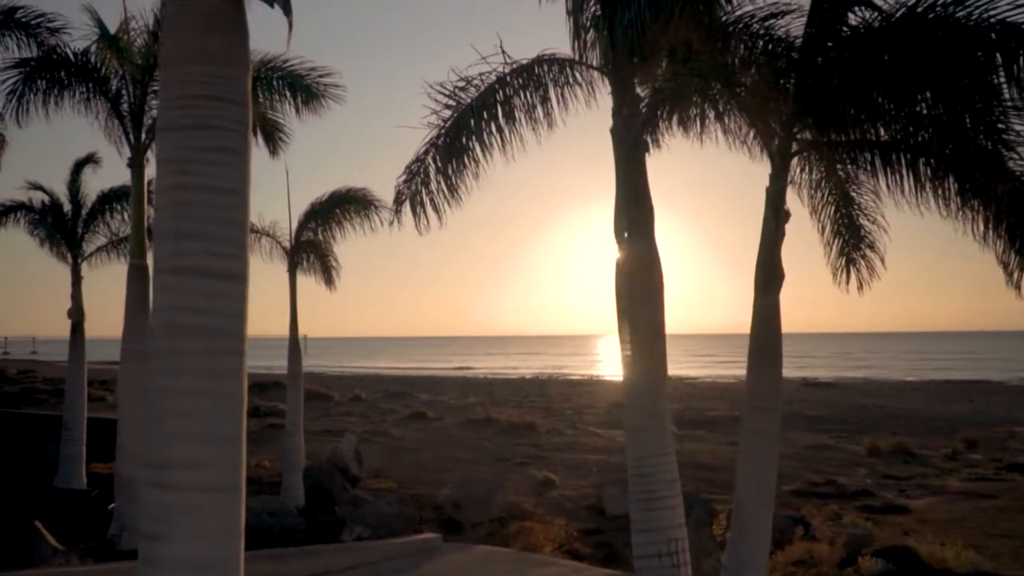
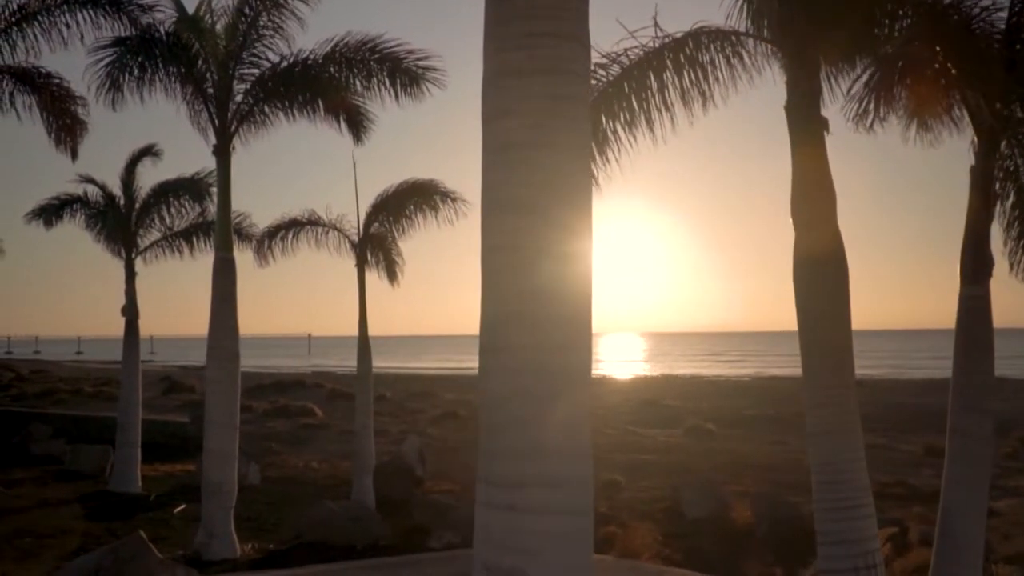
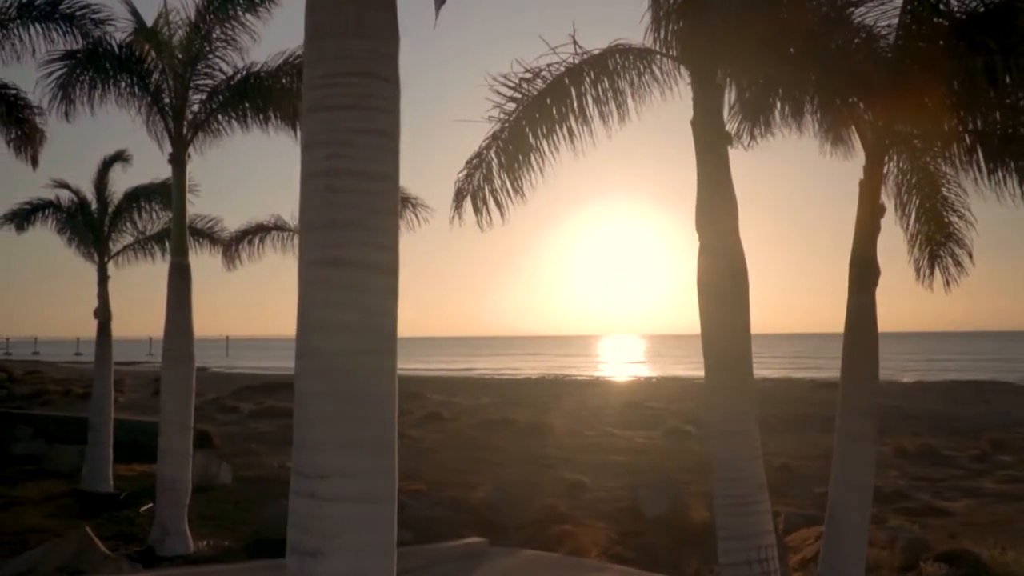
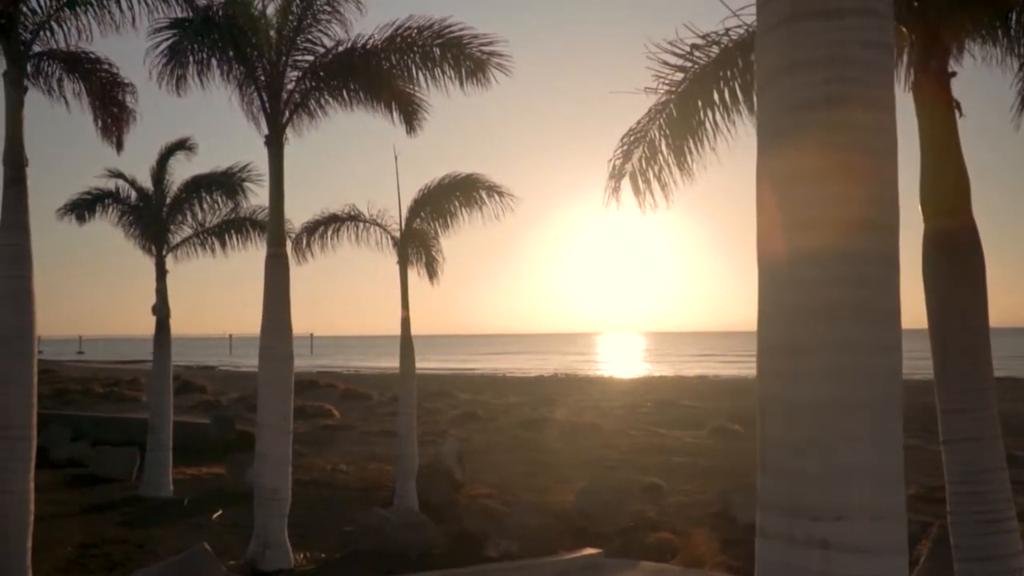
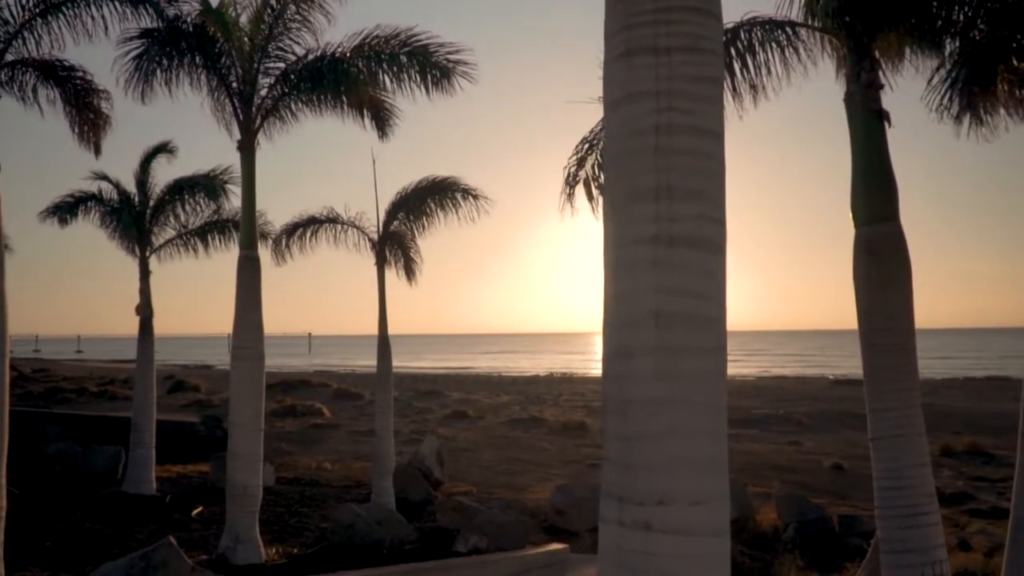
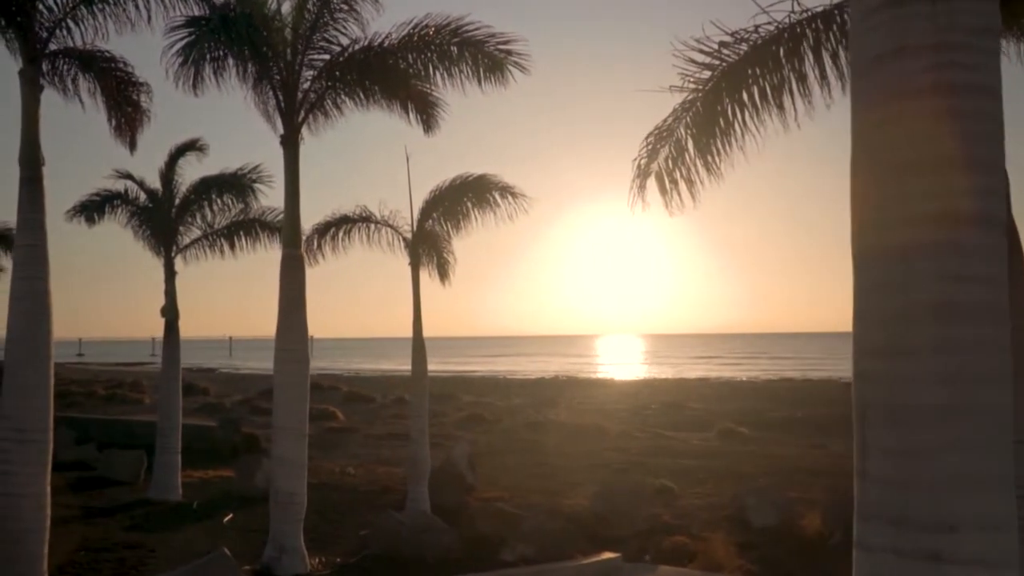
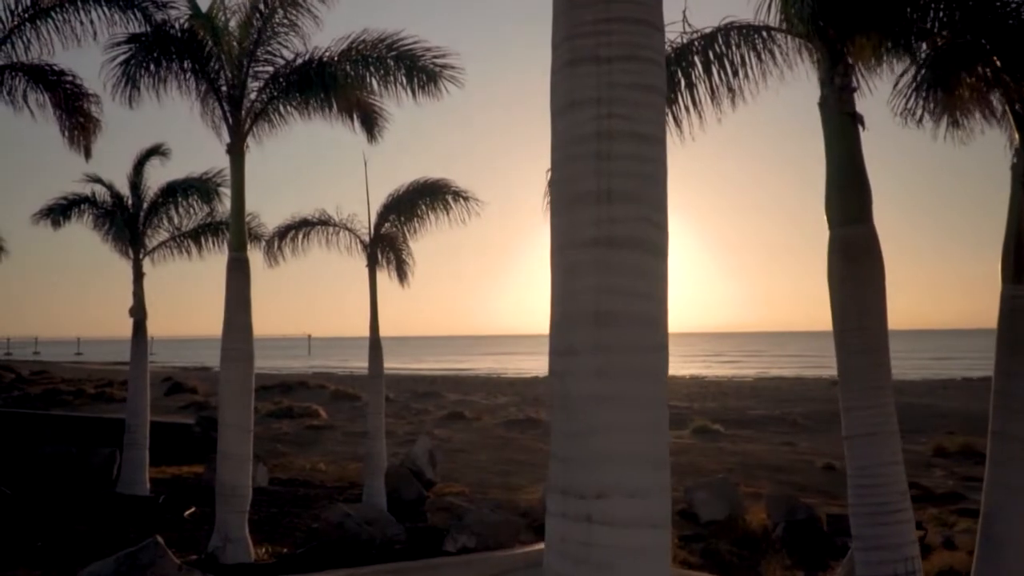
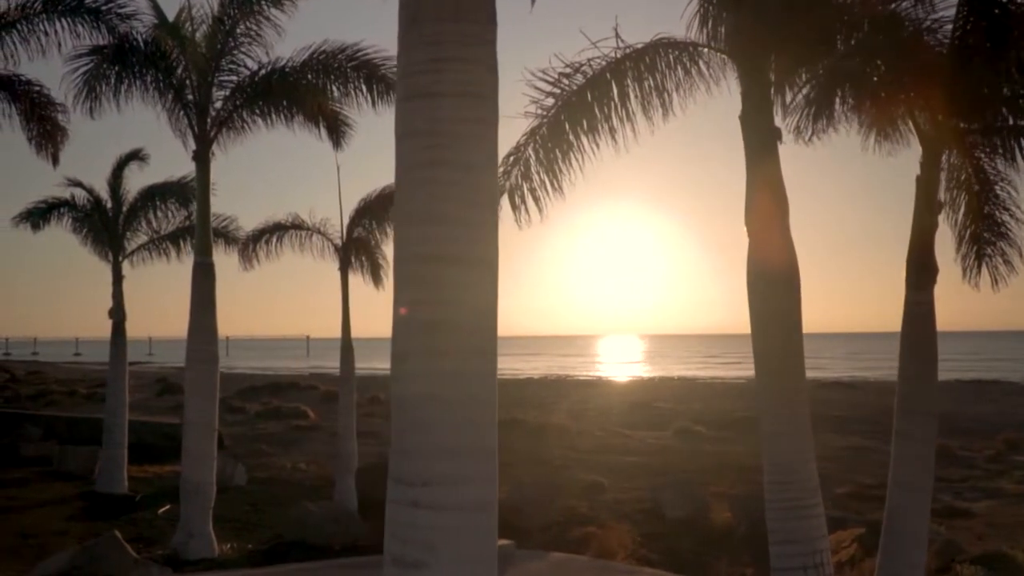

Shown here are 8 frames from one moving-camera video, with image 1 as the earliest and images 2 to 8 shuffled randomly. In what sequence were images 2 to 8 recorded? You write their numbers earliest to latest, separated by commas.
3, 8, 2, 7, 5, 4, 6
